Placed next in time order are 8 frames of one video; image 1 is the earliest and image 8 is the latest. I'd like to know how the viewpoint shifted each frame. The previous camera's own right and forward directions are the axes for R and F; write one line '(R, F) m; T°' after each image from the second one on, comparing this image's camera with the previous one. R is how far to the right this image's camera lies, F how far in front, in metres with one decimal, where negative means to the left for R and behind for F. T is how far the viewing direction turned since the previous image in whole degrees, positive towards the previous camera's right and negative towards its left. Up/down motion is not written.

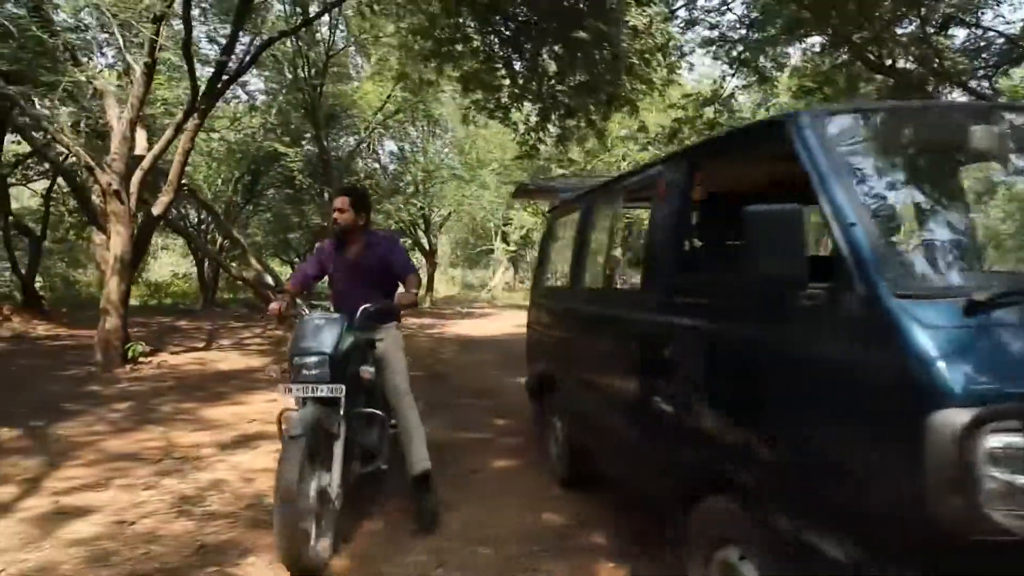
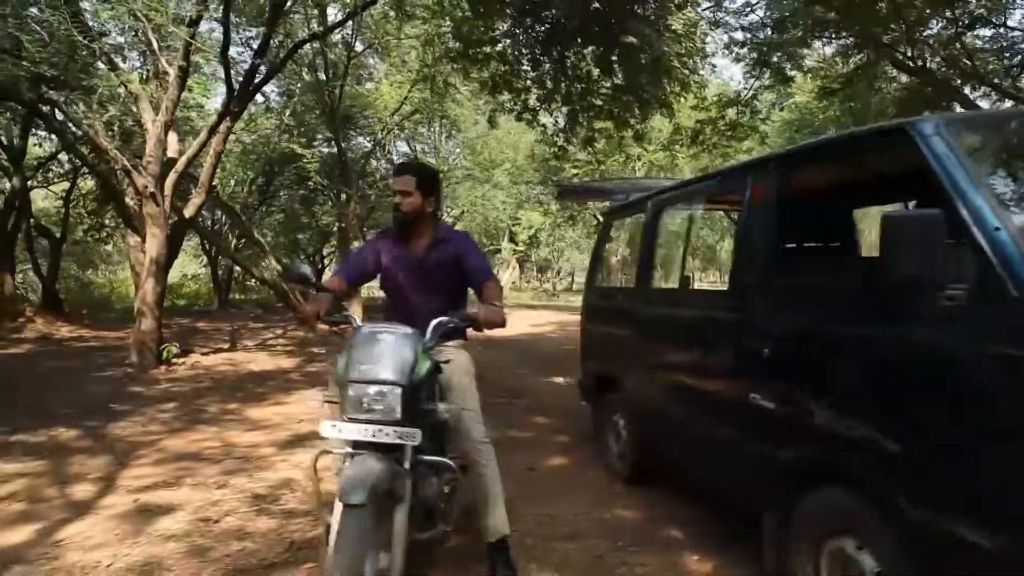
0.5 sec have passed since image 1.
(-0.5, -0.1) m; 0°
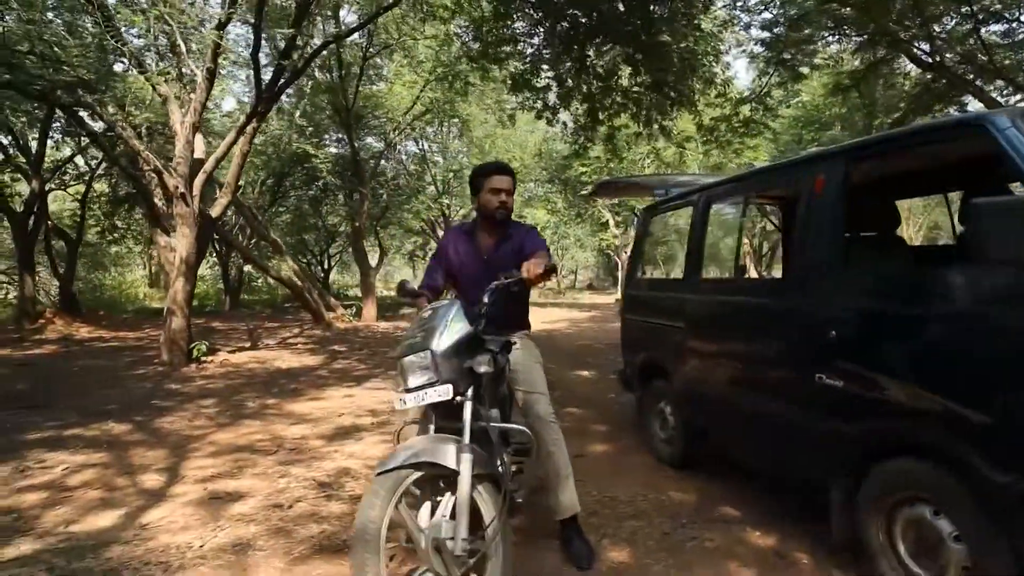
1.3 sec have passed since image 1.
(-0.4, -0.2) m; 0°
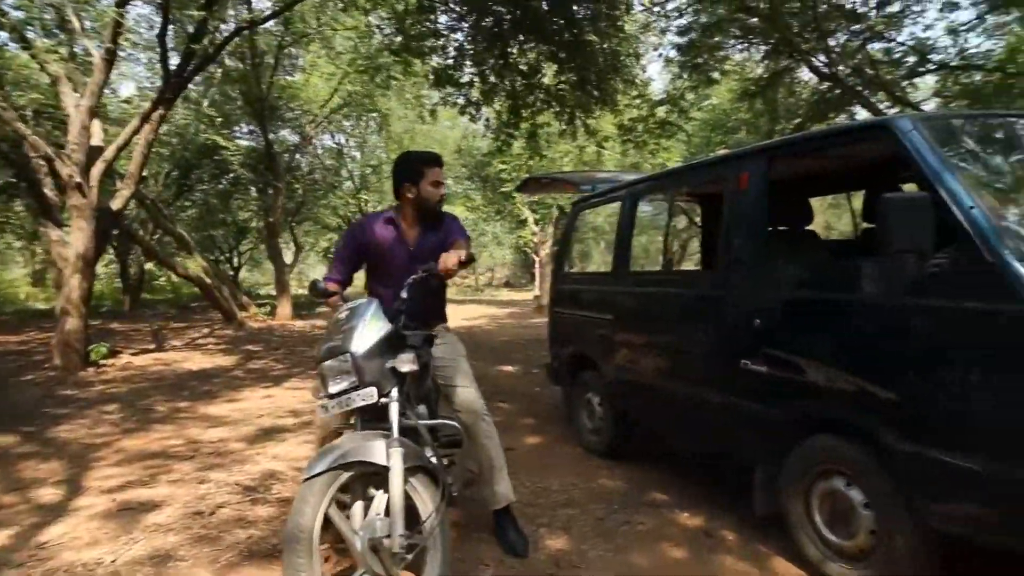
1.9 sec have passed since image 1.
(-0.1, 0.0) m; +7°
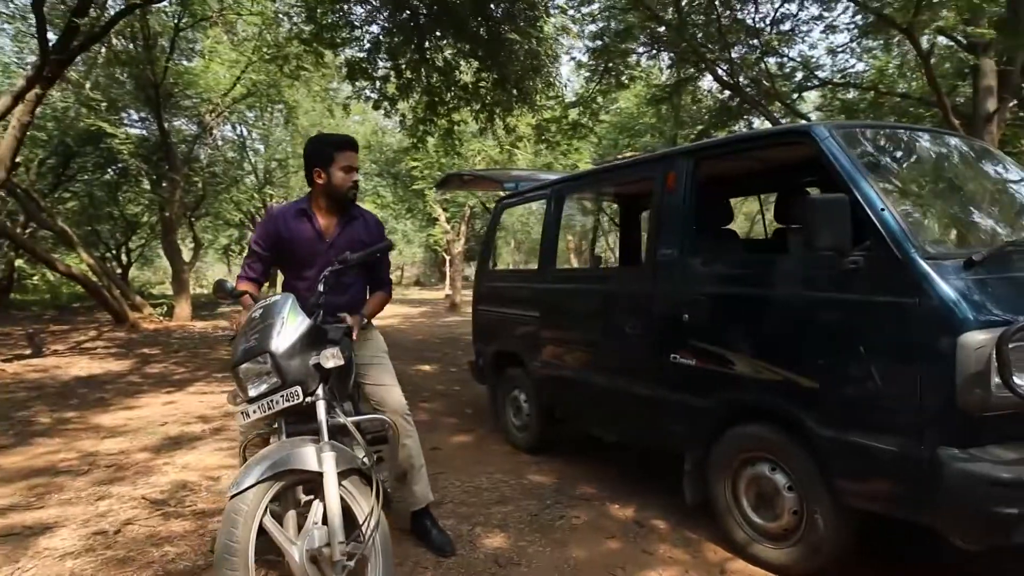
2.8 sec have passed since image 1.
(-0.2, 0.0) m; +8°
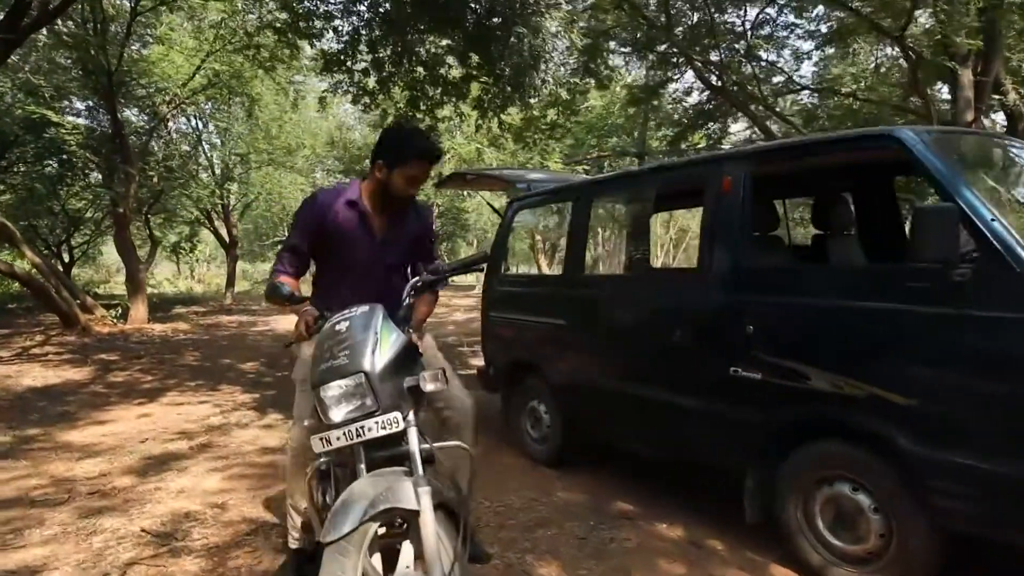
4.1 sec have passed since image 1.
(-0.5, +0.3) m; +4°
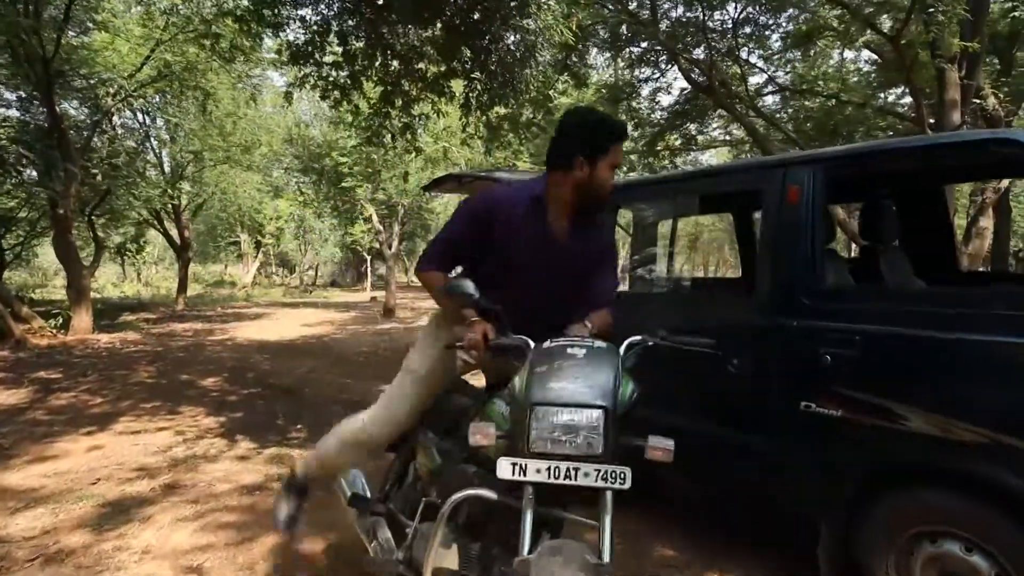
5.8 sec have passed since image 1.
(-0.4, +0.5) m; +4°
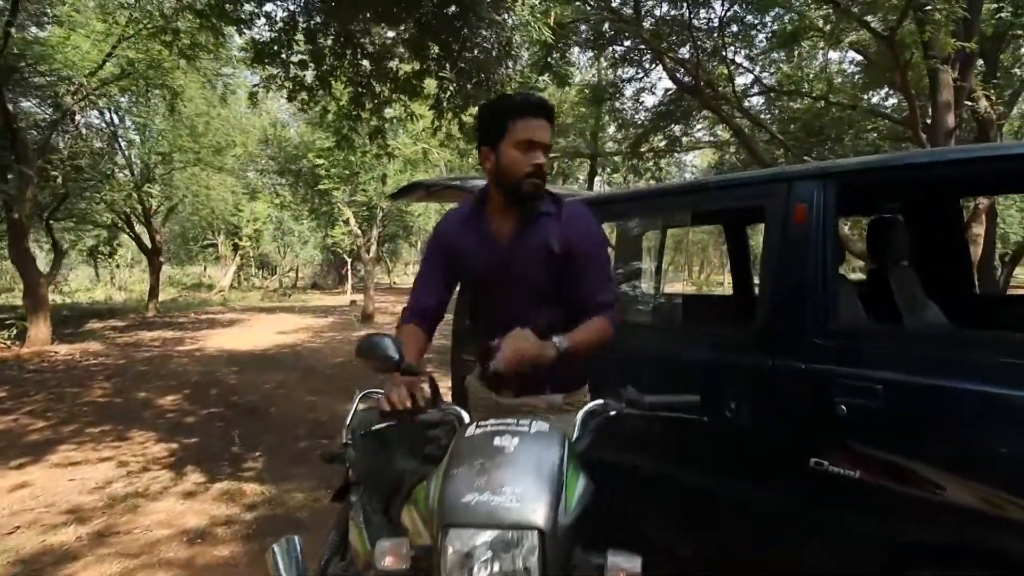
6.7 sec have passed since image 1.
(+0.1, +0.5) m; +1°
